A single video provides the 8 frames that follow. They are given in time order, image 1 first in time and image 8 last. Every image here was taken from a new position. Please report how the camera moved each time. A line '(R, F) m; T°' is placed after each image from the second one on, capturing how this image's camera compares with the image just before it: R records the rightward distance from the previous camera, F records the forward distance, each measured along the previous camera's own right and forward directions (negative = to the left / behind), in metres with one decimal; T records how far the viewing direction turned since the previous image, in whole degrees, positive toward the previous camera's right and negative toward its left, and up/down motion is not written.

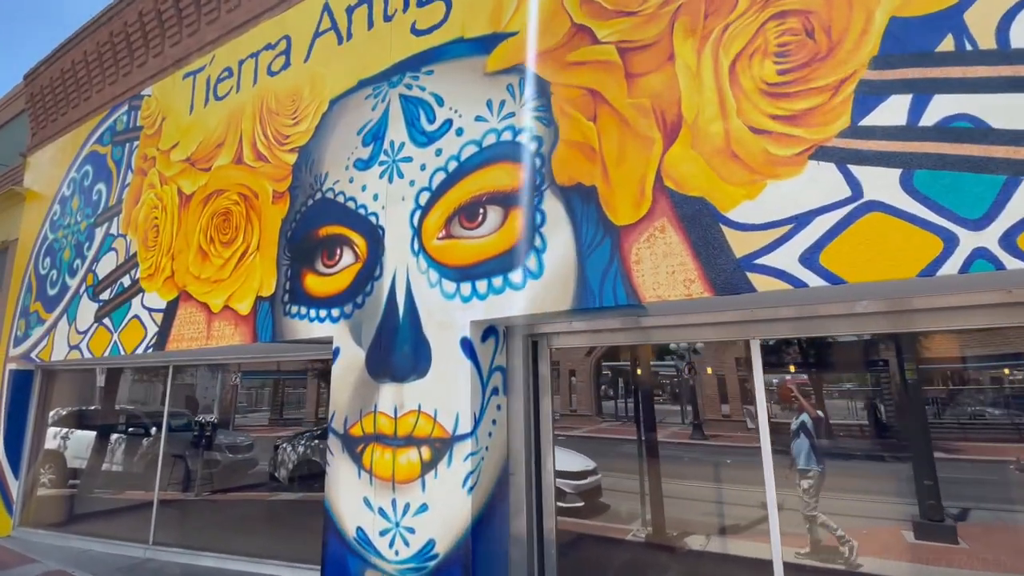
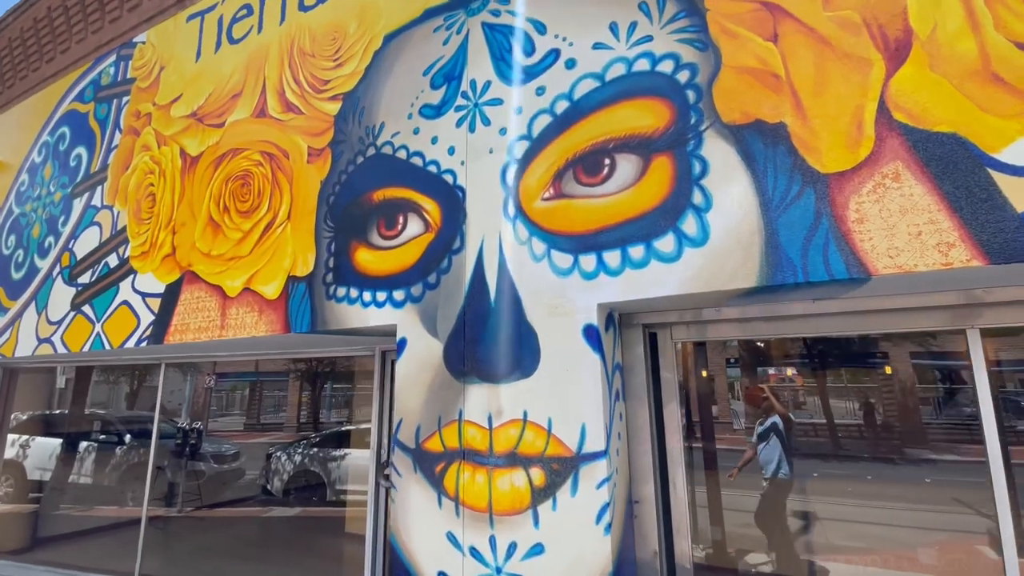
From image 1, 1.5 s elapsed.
(-0.9, +0.9) m; +3°
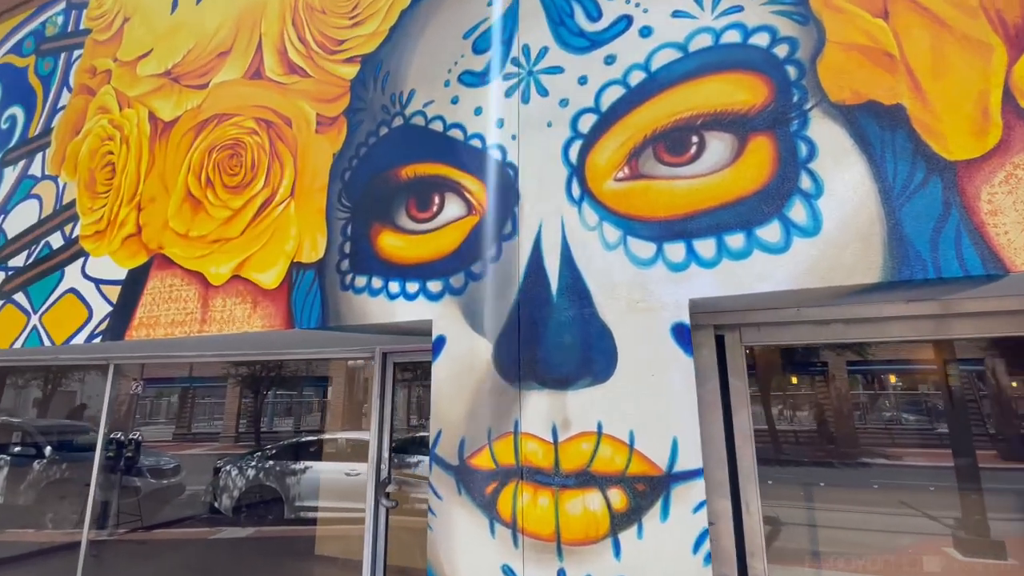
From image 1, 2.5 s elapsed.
(-0.6, +0.4) m; +6°
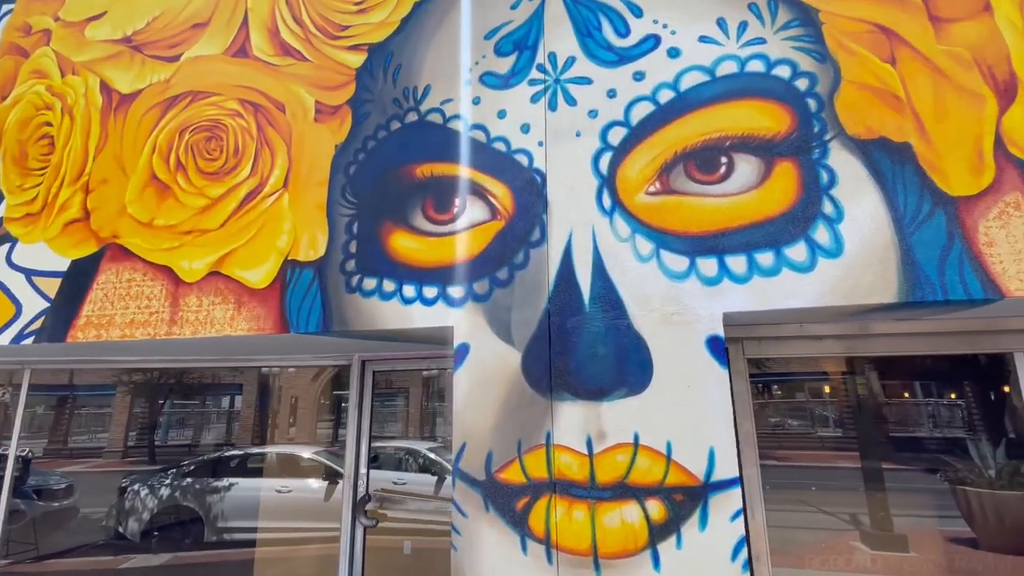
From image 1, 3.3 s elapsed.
(-0.6, +0.1) m; +9°
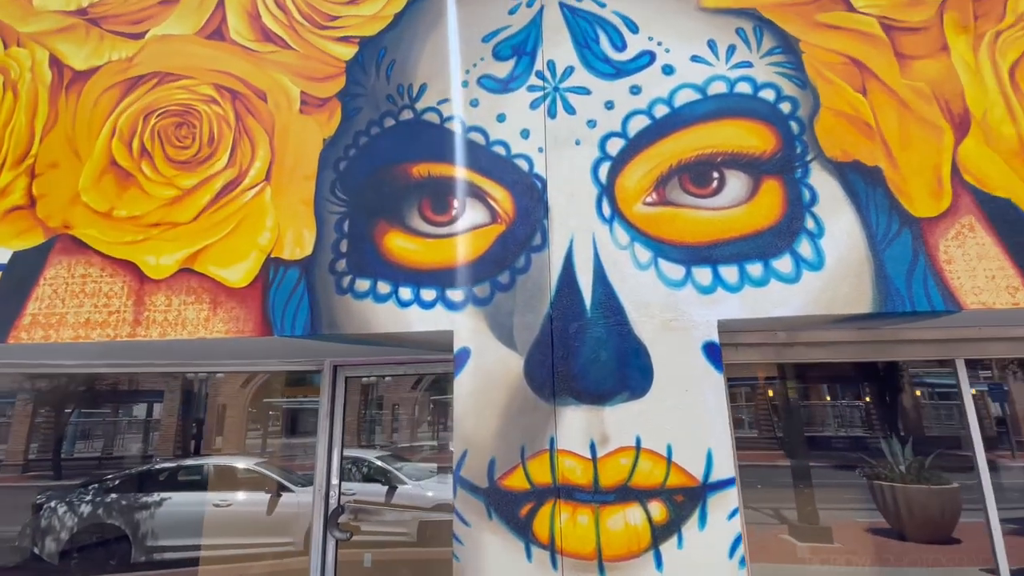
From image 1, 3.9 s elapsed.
(-0.3, 0.0) m; +7°
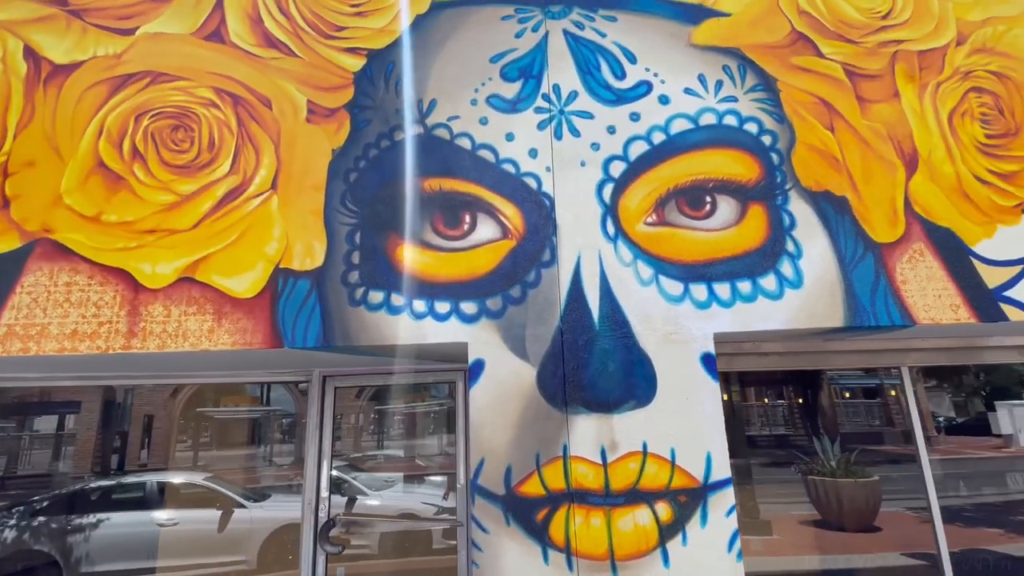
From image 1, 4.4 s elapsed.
(-0.4, -0.1) m; +7°
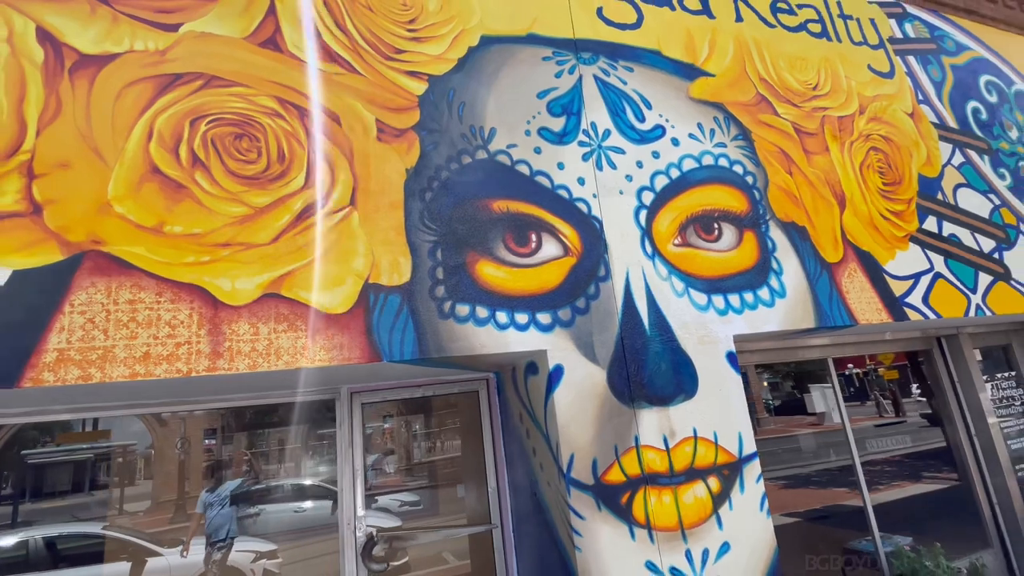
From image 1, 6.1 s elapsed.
(-1.3, -0.1) m; +15°
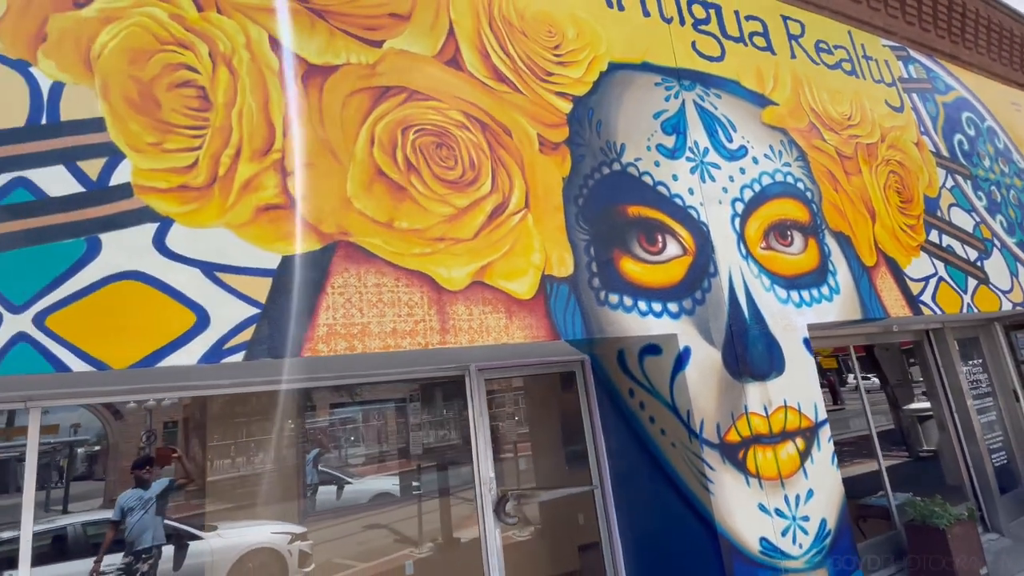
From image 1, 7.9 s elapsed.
(-1.4, -0.5) m; +6°
